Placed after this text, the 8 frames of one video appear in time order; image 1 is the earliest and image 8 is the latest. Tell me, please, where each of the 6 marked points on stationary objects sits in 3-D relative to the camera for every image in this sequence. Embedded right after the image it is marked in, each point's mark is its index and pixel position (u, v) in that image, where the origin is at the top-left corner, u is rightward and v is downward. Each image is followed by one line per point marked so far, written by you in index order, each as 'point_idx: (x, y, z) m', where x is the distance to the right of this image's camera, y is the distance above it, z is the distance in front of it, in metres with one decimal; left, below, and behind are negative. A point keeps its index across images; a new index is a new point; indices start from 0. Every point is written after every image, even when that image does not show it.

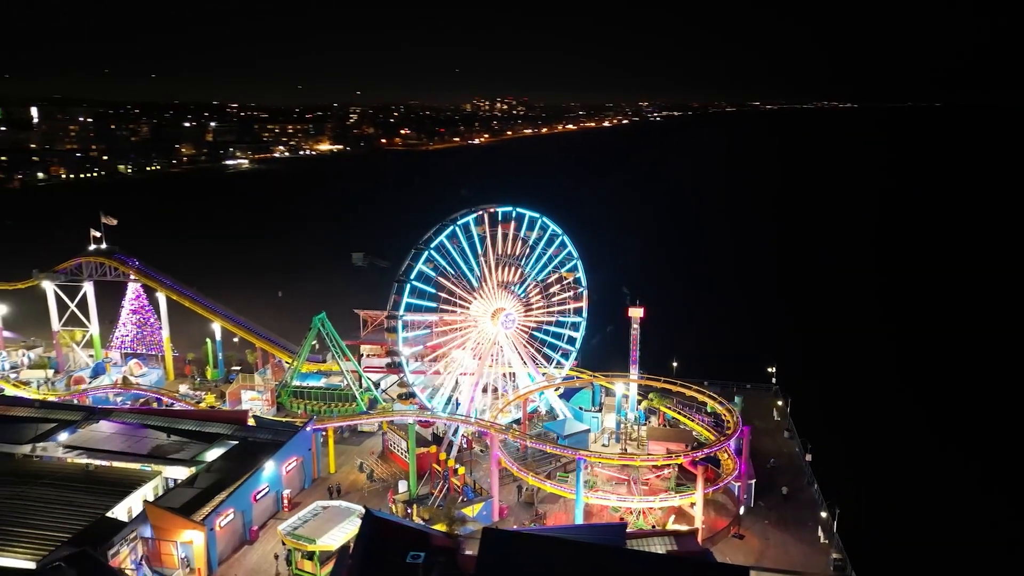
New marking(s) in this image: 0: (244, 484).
0: (-6.1, -4.5, +17.0) m
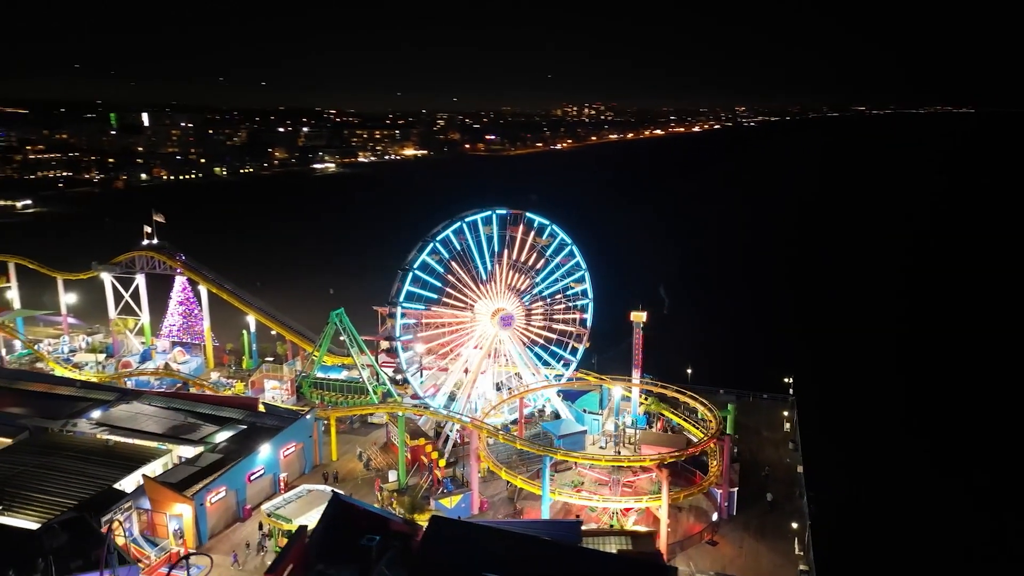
0: (-6.6, -4.3, +18.1) m
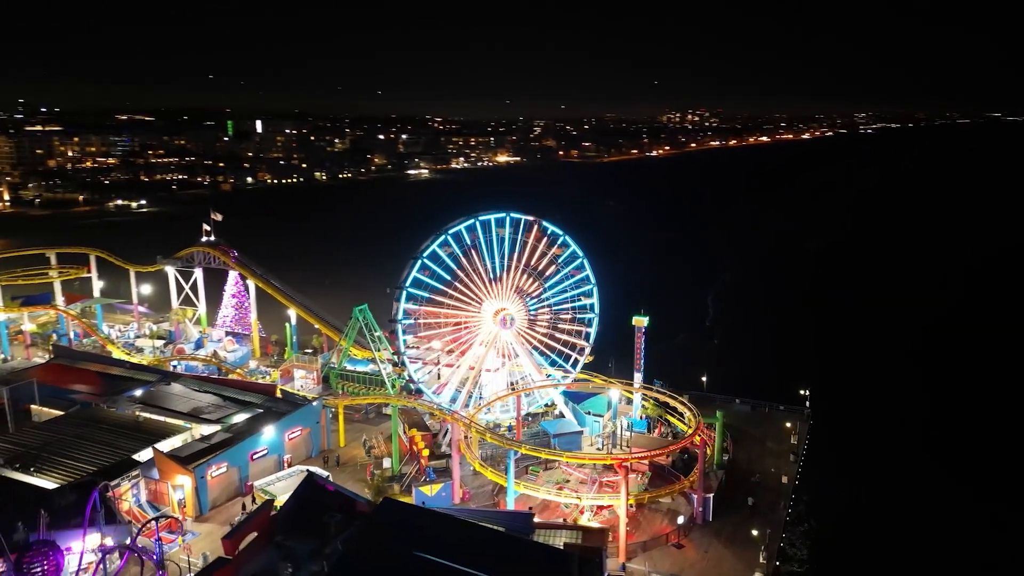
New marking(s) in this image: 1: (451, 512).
0: (-7.1, -4.1, +19.6) m
1: (-1.4, -5.0, +16.5) m
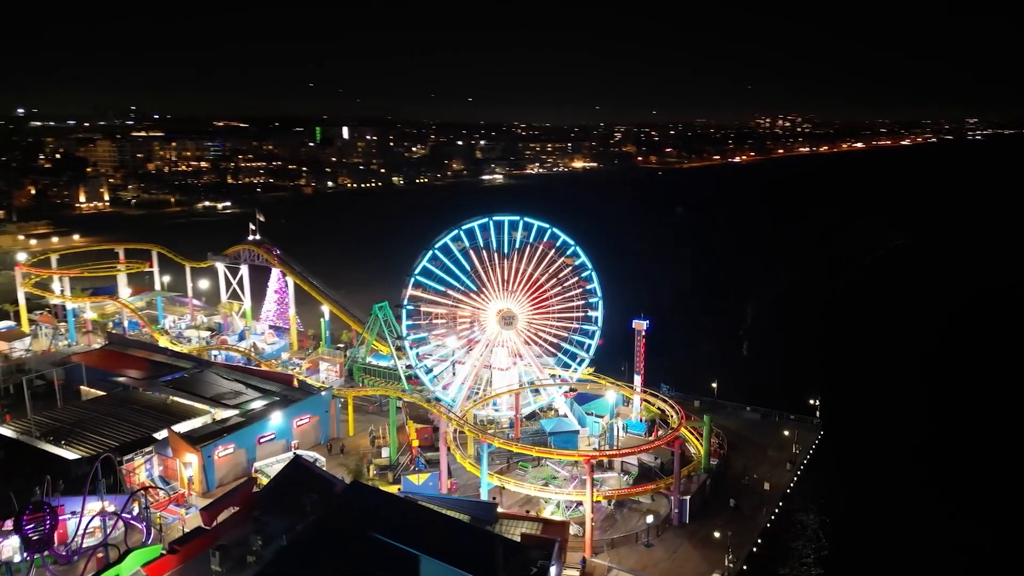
0: (-7.4, -3.9, +21.0) m
1: (-2.1, -4.9, +17.3) m
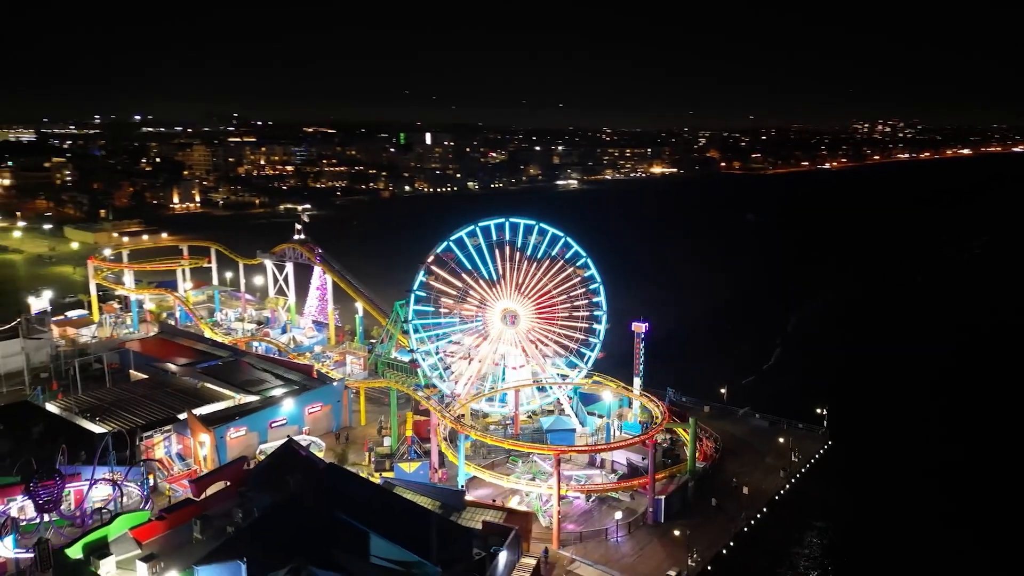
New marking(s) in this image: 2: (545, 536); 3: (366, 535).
0: (-7.5, -3.7, +22.4) m
1: (-2.7, -4.8, +18.2) m
2: (+0.7, -5.7, +17.2) m
3: (-2.7, -4.6, +14.1) m
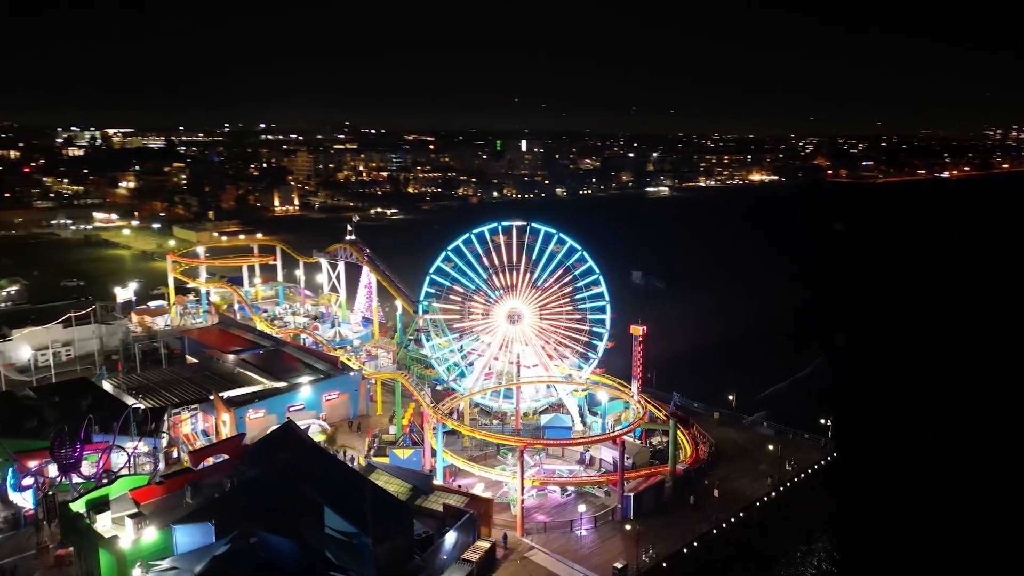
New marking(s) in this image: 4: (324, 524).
0: (-7.5, -3.5, +24.2) m
1: (-3.3, -4.7, +19.4) m
2: (-0.1, -5.7, +18.0) m
3: (-3.9, -4.5, +15.4) m
4: (-3.8, -4.8, +15.2) m
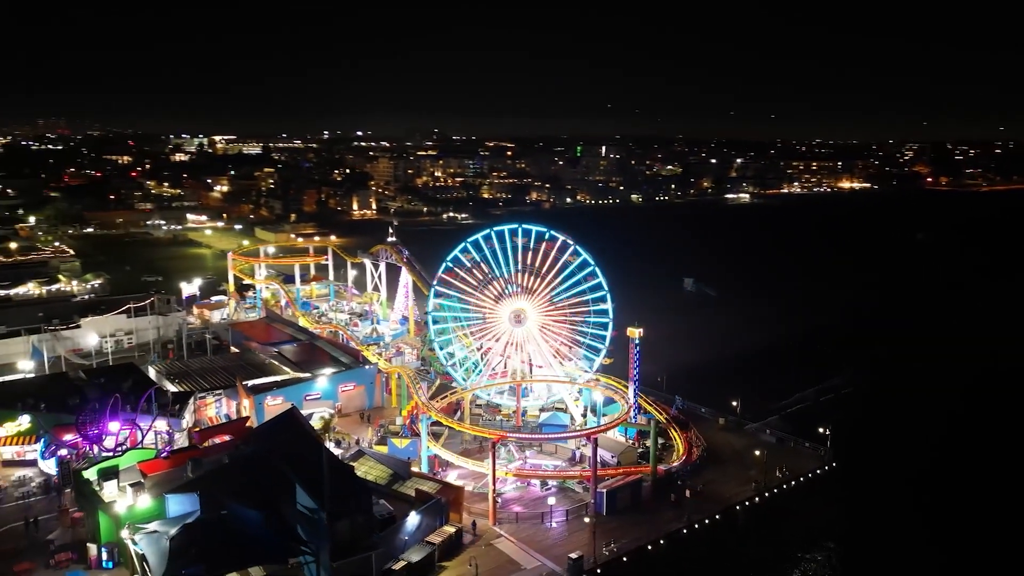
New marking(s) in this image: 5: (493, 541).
0: (-7.4, -3.4, +25.8) m
1: (-3.8, -4.6, +20.5) m
2: (-0.8, -5.6, +18.8) m
3: (-4.8, -4.3, +16.6) m
4: (-4.7, -4.7, +16.4) m
5: (-0.5, -6.0, +17.9) m
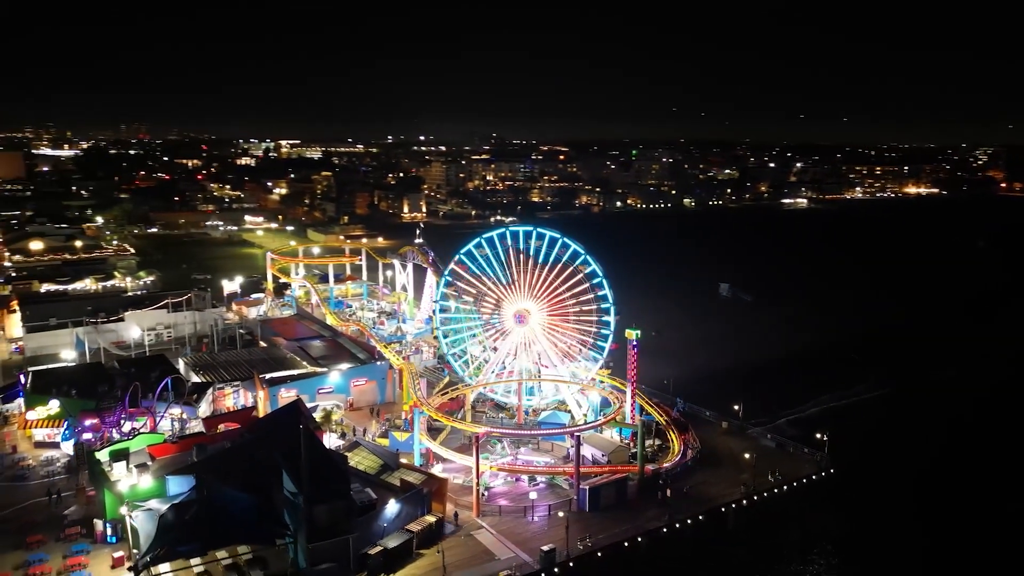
0: (-7.2, -3.3, +26.9) m
1: (-4.1, -4.5, +21.3) m
2: (-1.2, -5.6, +19.3) m
3: (-5.4, -4.2, +17.5) m
4: (-5.3, -4.6, +17.3) m
5: (-1.0, -6.0, +18.4) m
